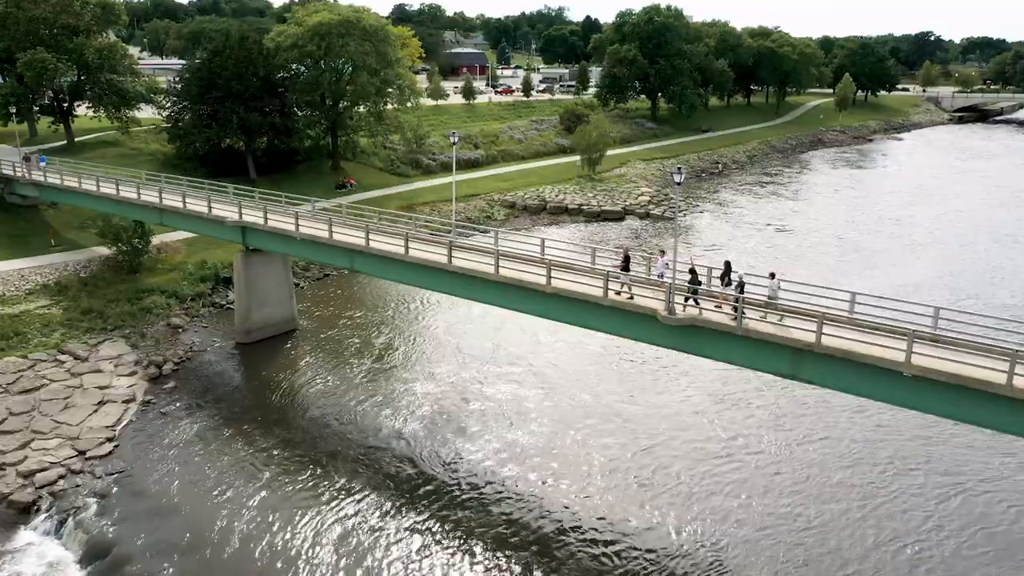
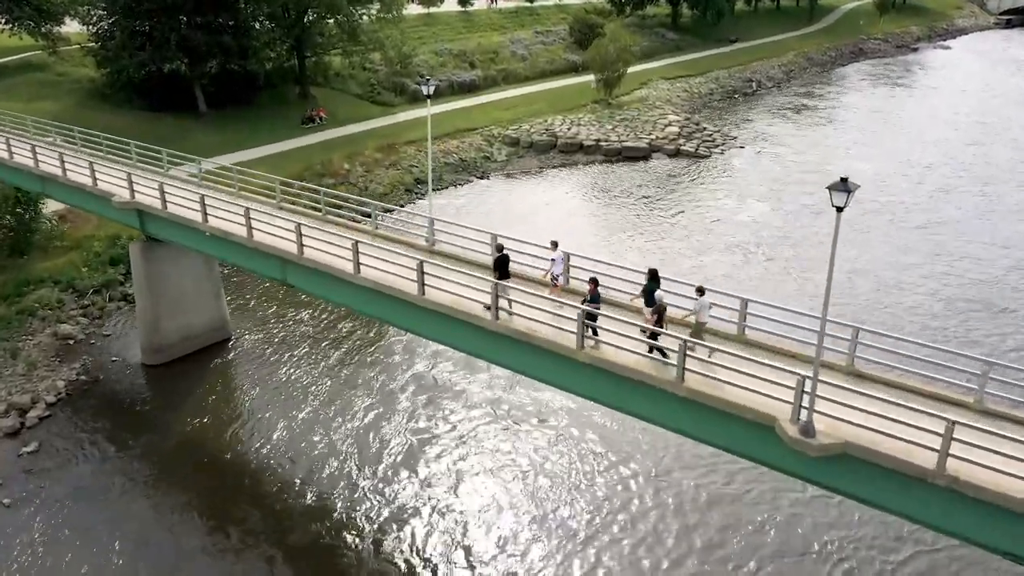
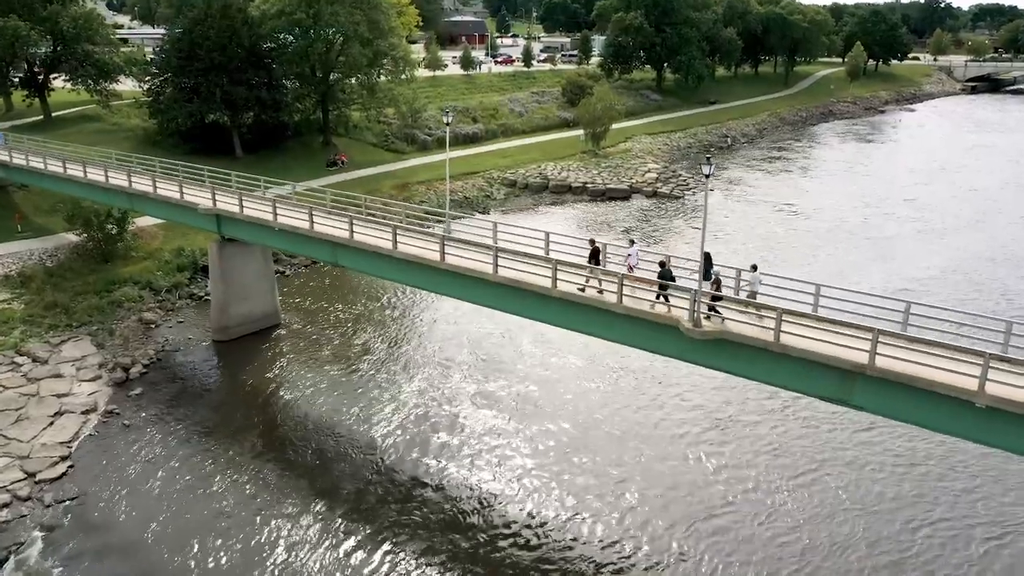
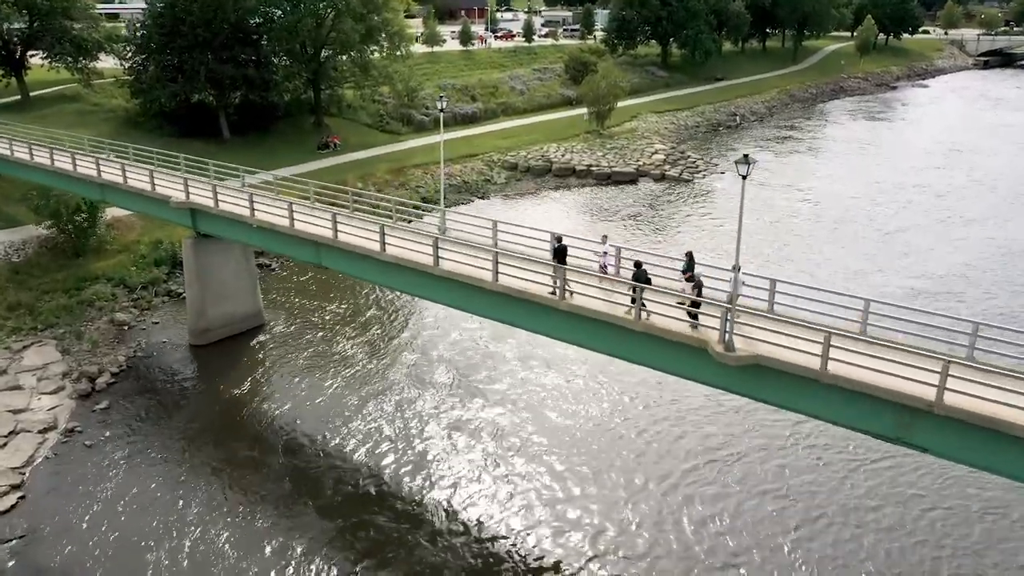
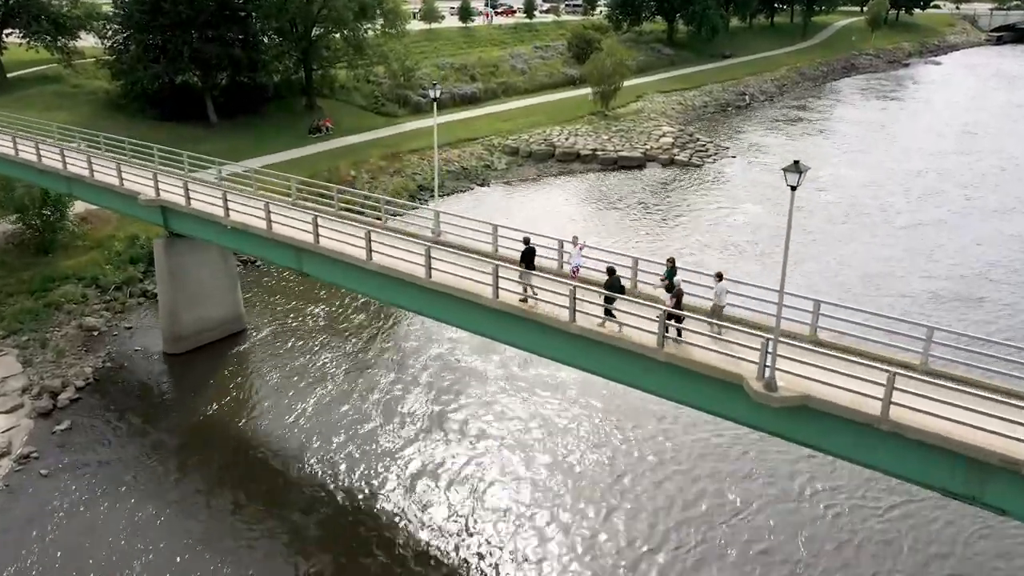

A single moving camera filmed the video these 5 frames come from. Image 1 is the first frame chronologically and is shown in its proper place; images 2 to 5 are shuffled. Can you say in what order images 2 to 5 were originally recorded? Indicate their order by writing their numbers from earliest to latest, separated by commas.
3, 4, 5, 2
